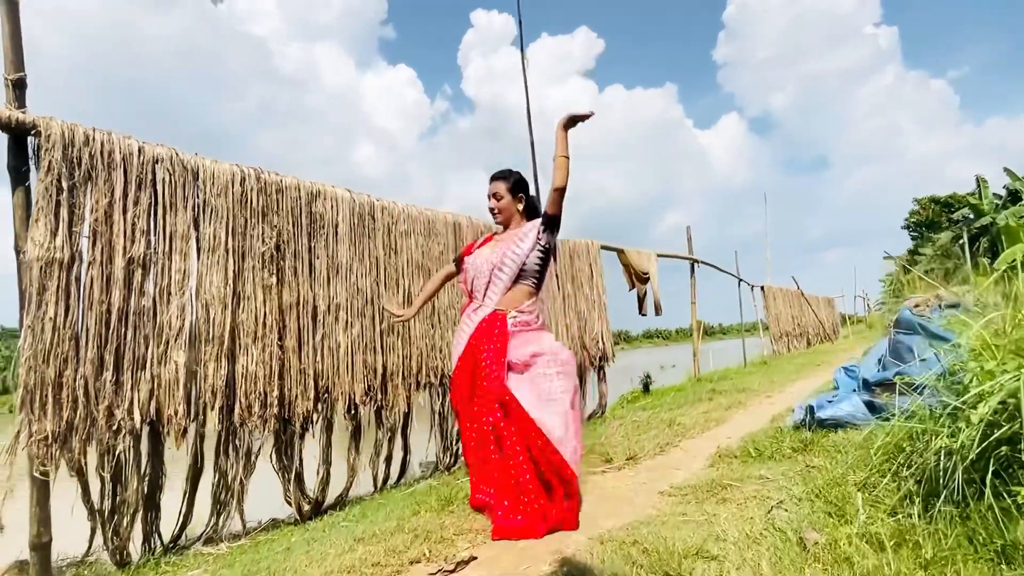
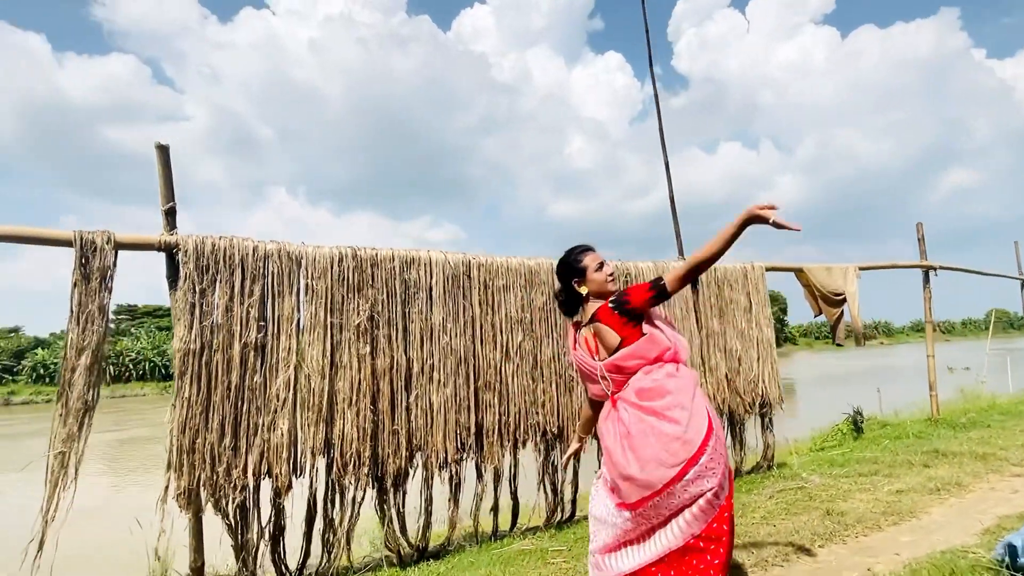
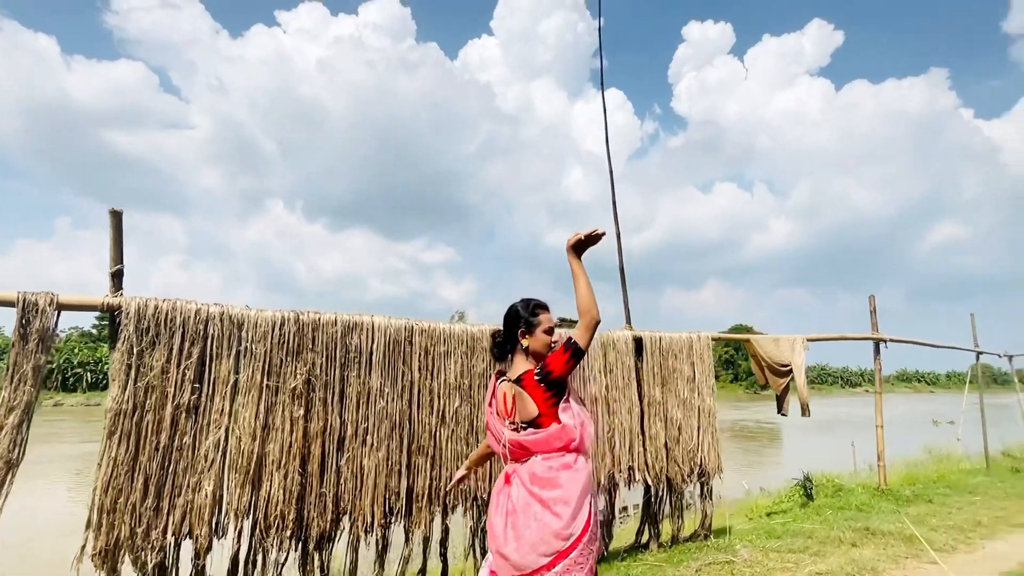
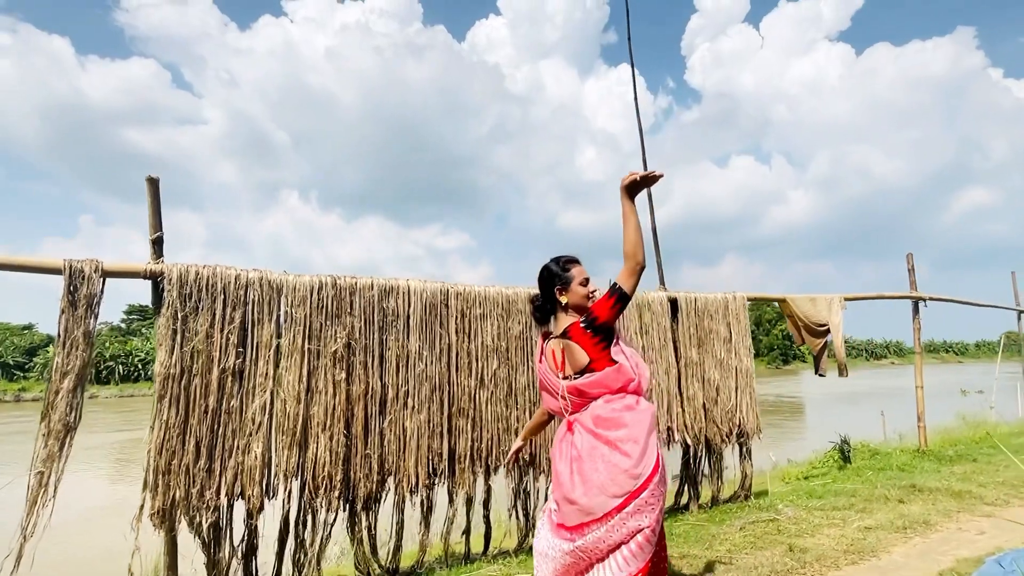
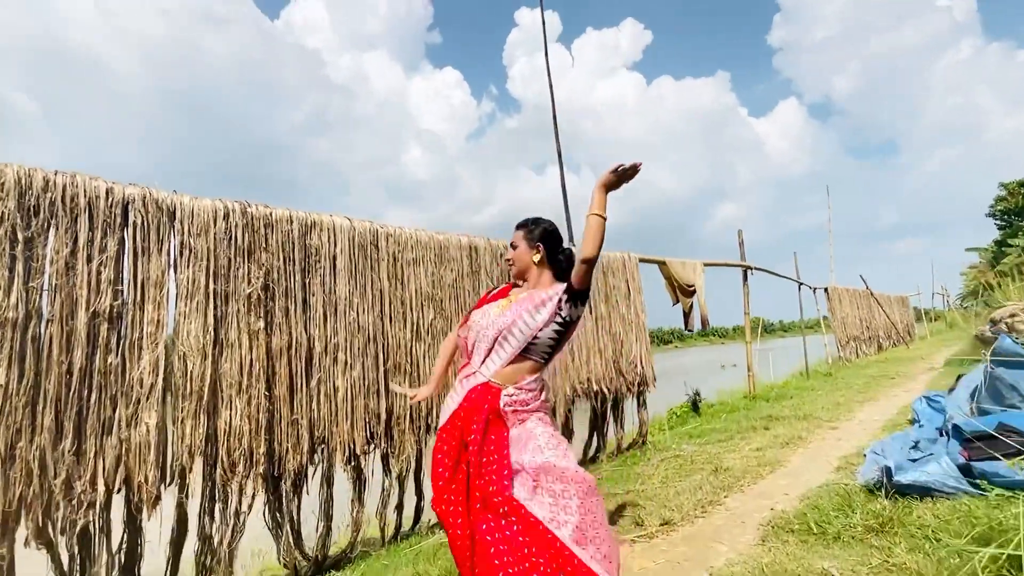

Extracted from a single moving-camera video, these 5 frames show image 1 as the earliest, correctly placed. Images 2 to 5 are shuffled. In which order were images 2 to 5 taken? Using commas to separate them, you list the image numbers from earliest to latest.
5, 2, 4, 3
